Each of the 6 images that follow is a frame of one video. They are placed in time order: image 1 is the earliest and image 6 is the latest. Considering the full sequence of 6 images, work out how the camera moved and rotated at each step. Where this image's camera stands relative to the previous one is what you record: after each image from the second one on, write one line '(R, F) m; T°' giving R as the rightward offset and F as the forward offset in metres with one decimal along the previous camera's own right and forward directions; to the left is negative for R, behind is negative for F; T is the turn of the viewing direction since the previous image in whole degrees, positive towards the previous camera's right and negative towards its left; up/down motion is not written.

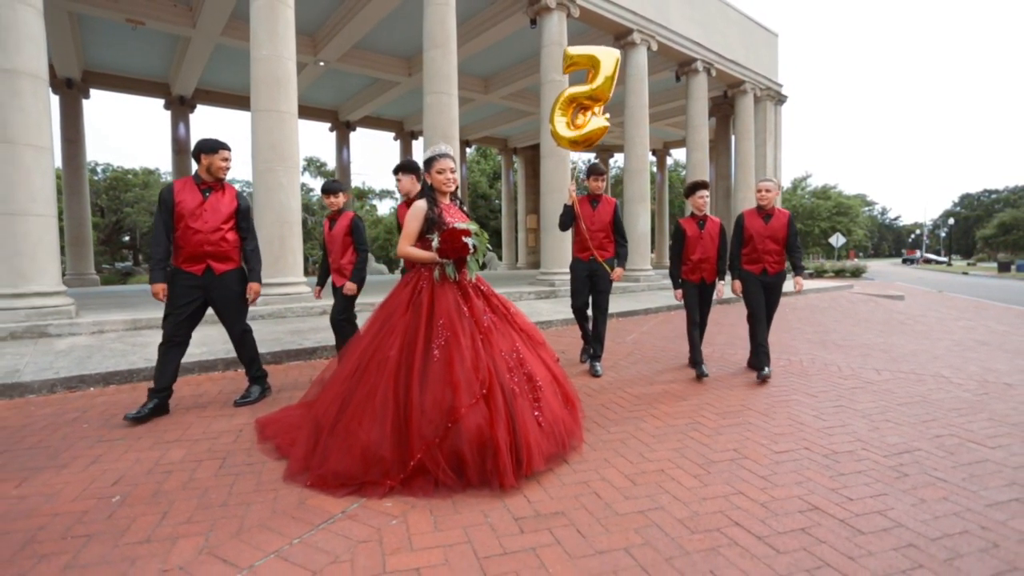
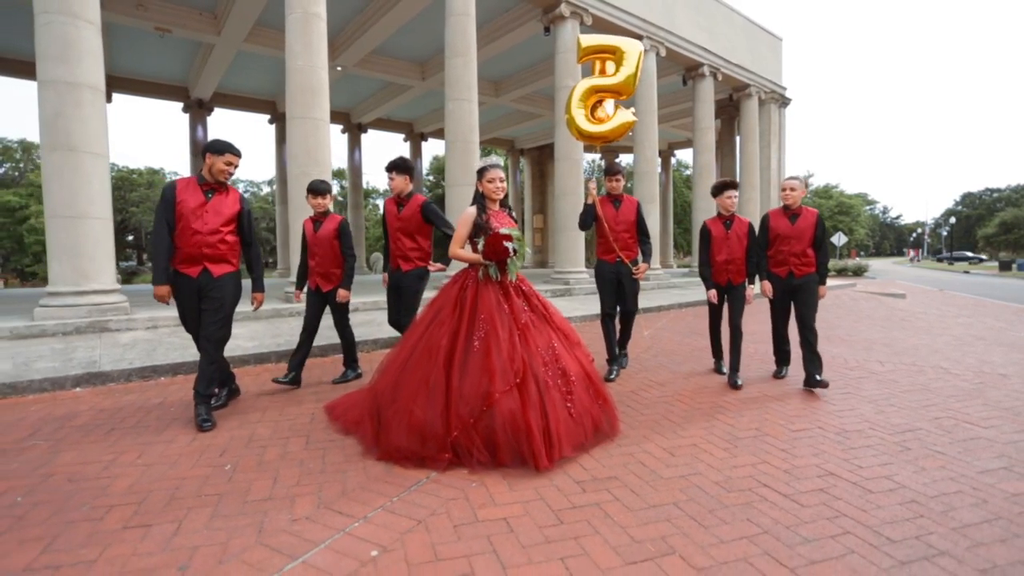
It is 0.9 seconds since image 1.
(-0.4, -0.4) m; 0°
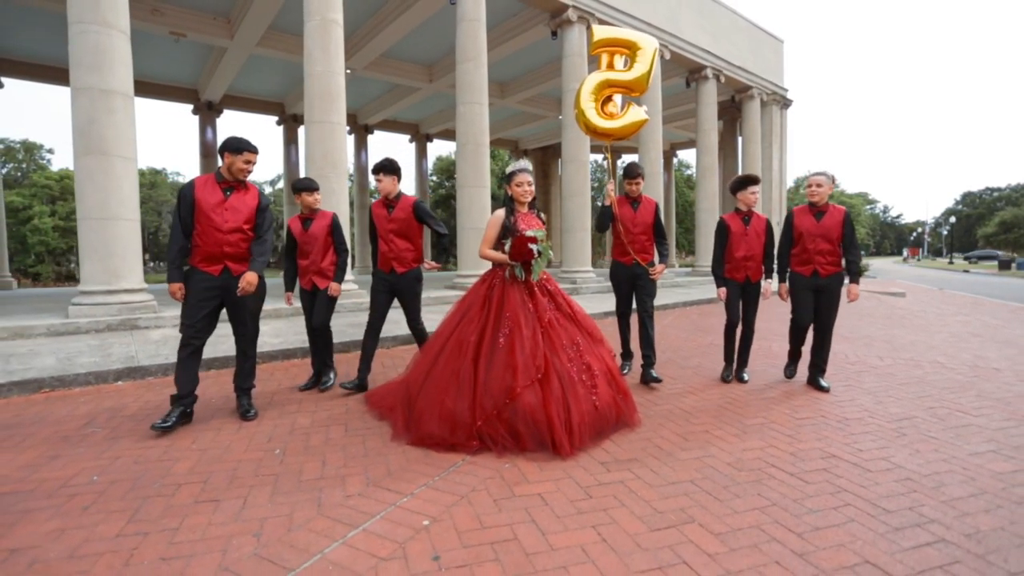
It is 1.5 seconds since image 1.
(-0.2, -0.3) m; 0°
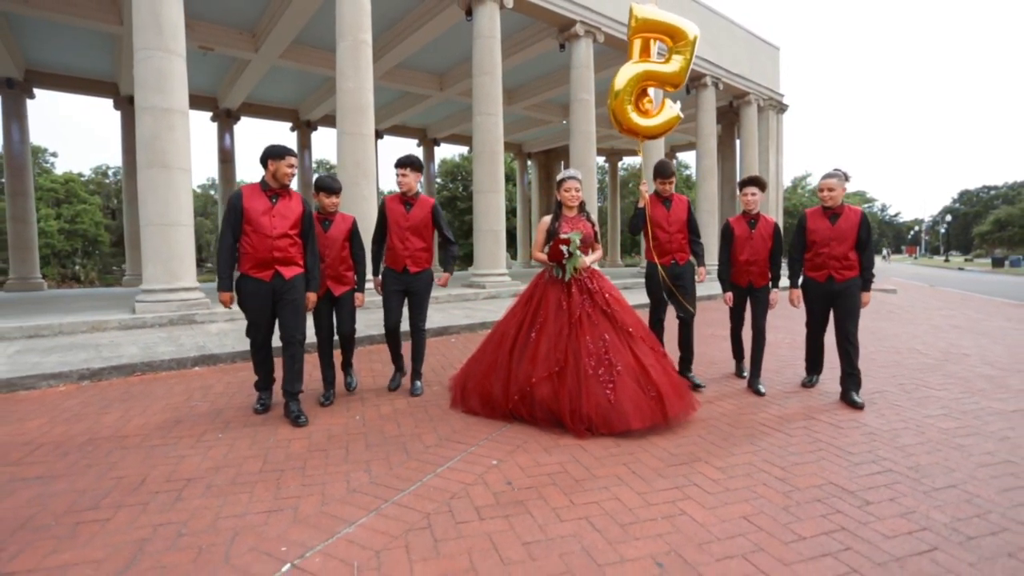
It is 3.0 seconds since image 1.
(-0.4, -0.7) m; 0°
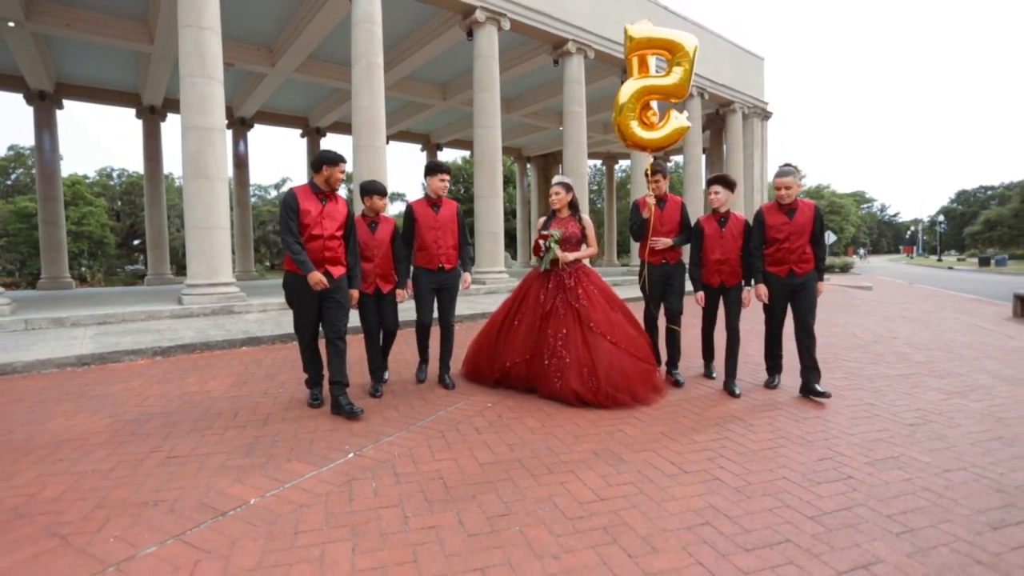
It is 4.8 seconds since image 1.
(+0.1, -1.1) m; 0°
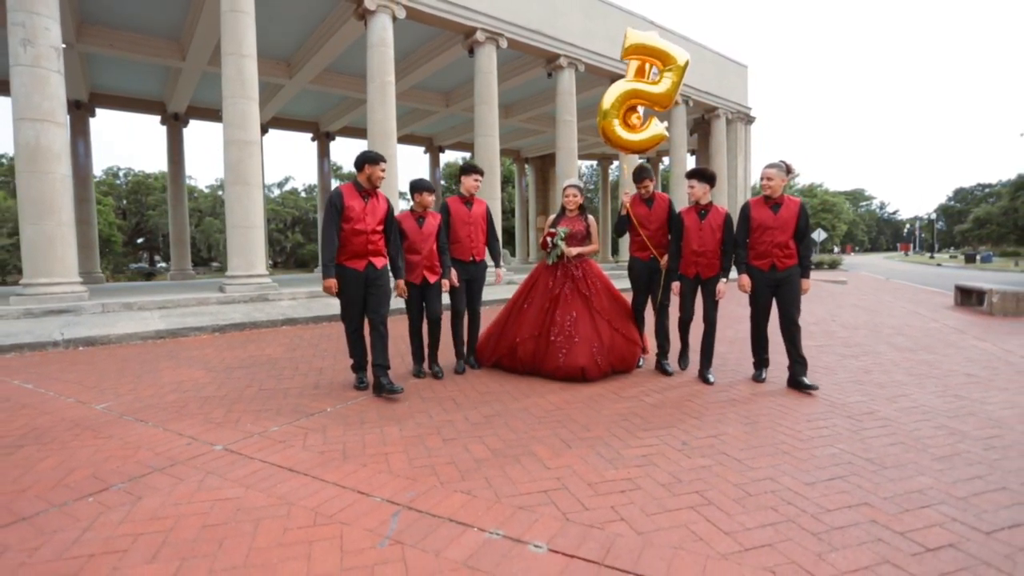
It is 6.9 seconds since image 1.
(+0.1, -1.3) m; 0°
